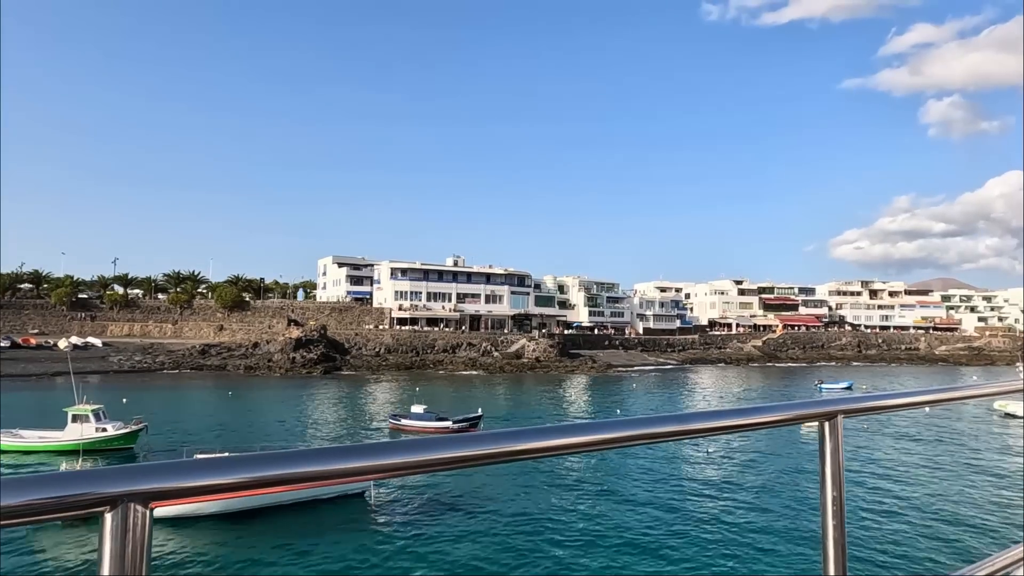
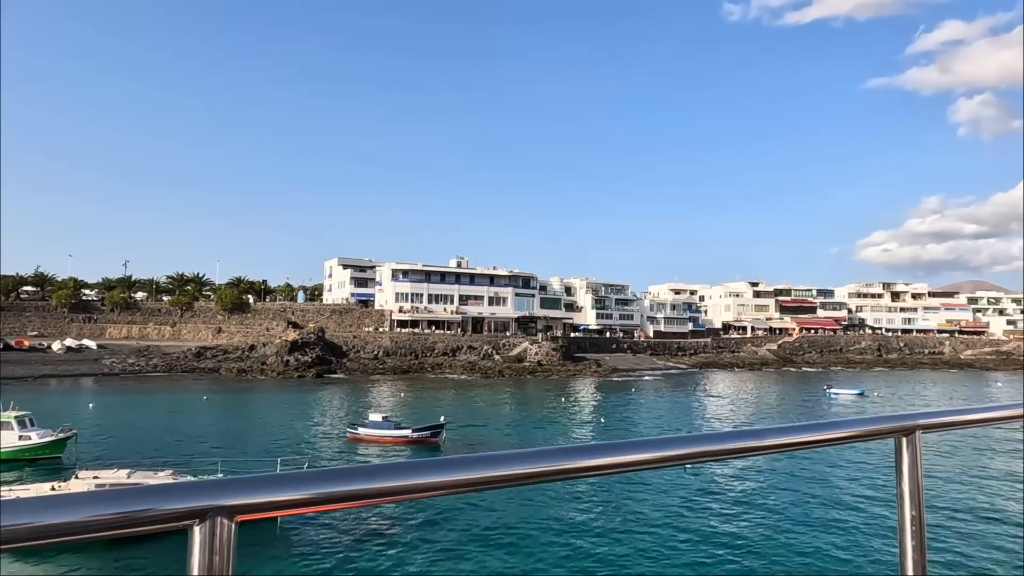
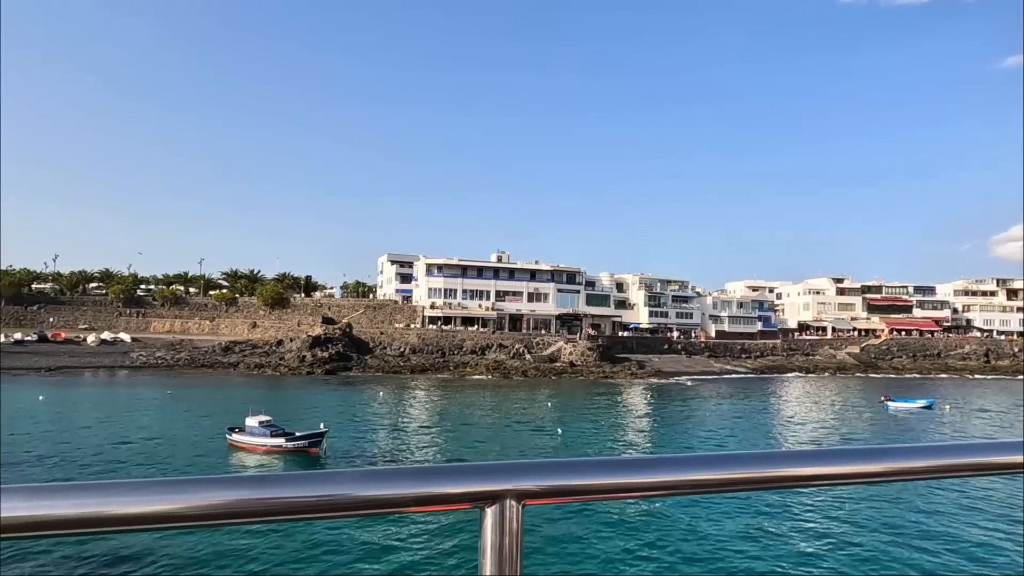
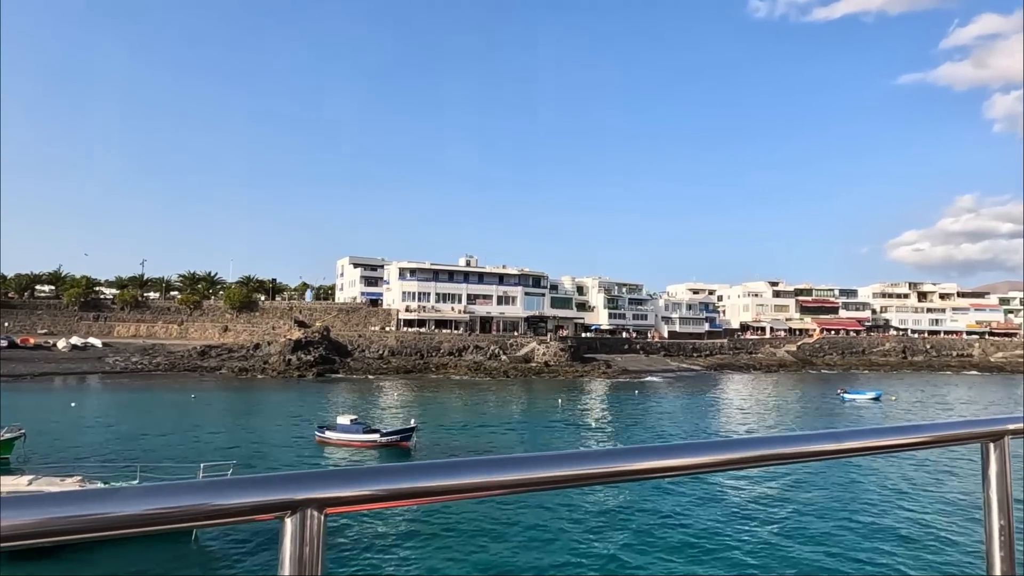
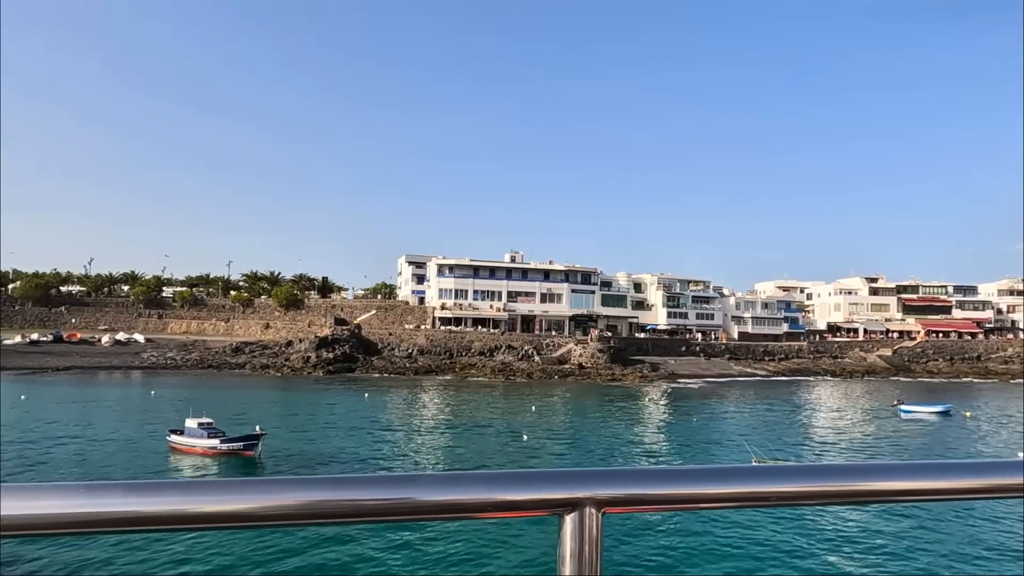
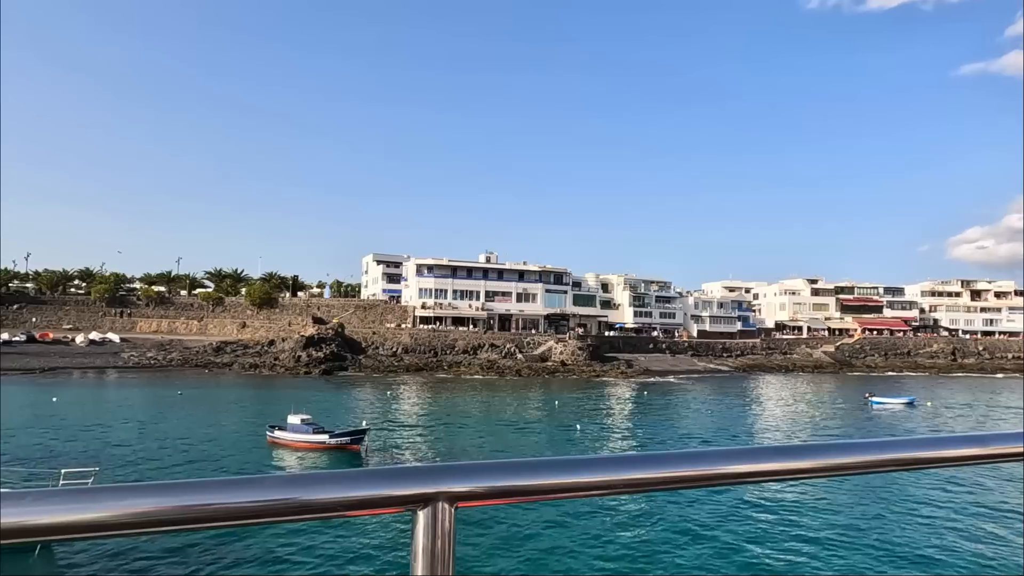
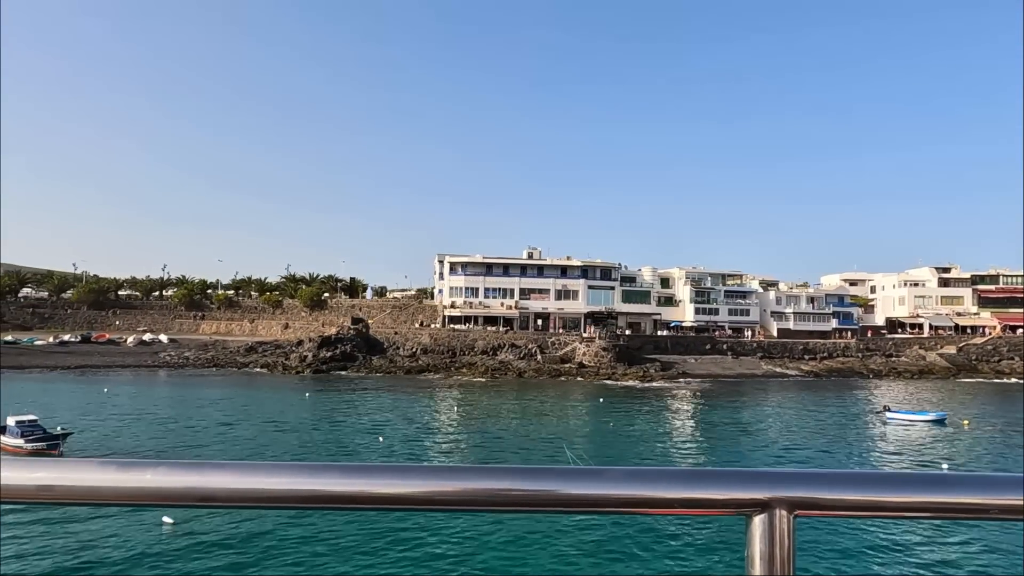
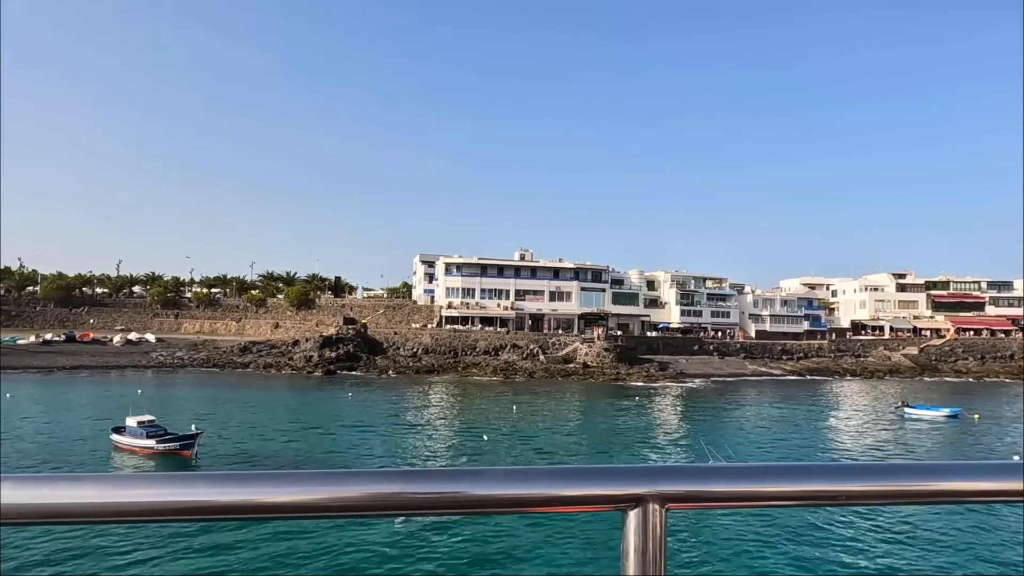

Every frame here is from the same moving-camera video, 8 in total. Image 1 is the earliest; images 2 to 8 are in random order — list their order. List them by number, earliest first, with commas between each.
2, 4, 6, 3, 5, 8, 7
